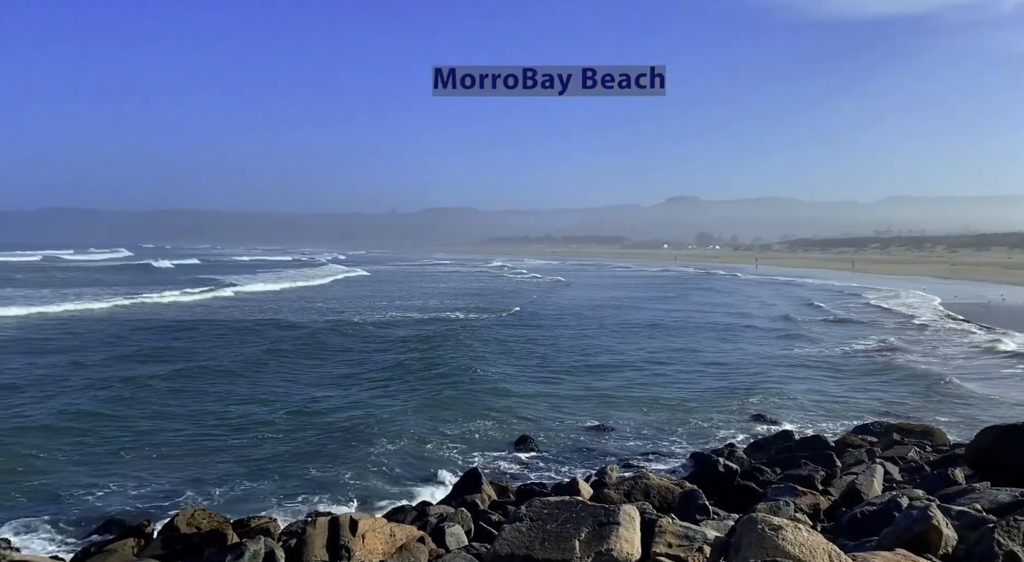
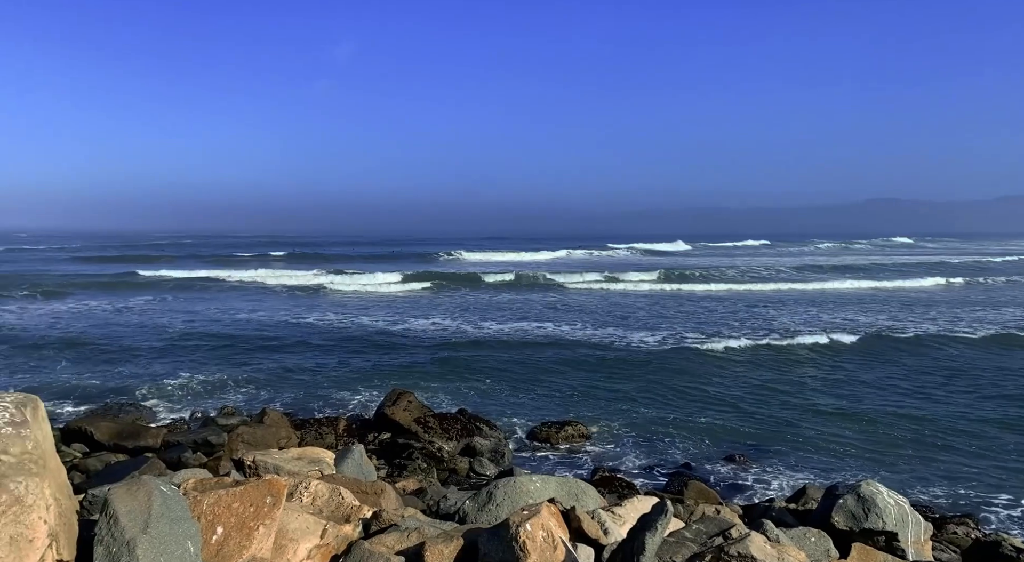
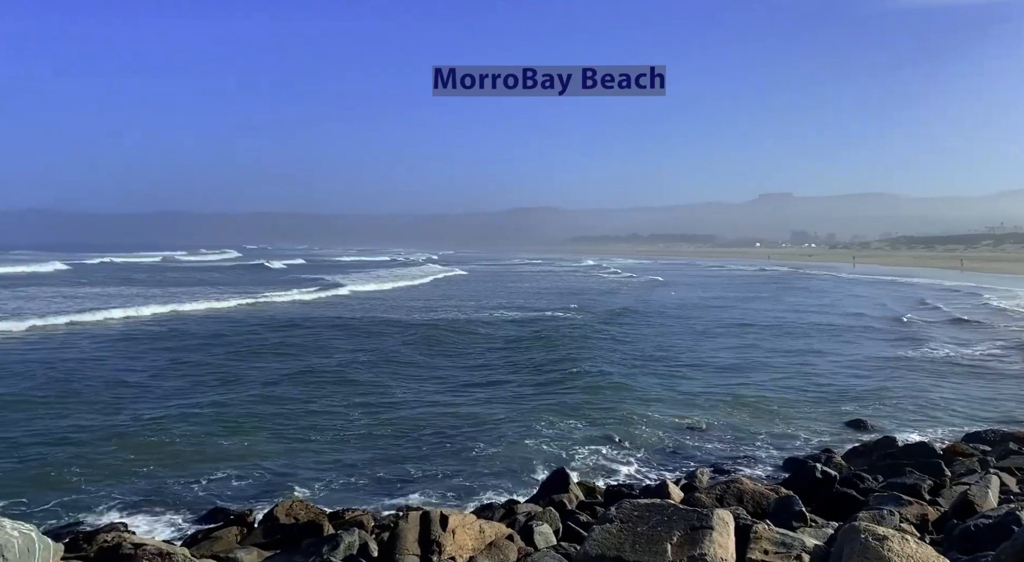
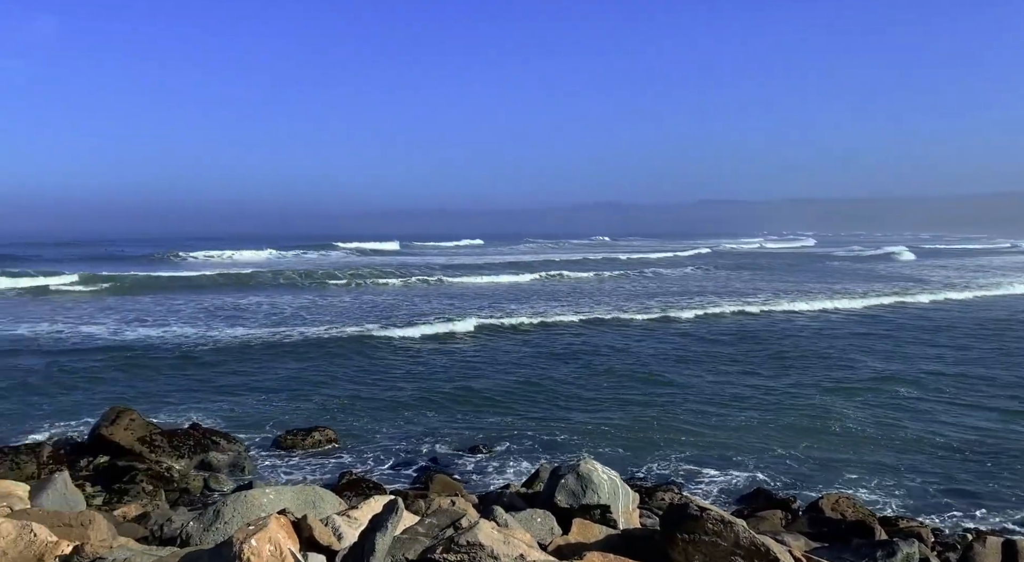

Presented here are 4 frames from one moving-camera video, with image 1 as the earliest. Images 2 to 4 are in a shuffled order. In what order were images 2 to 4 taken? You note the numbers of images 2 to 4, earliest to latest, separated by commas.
3, 4, 2
